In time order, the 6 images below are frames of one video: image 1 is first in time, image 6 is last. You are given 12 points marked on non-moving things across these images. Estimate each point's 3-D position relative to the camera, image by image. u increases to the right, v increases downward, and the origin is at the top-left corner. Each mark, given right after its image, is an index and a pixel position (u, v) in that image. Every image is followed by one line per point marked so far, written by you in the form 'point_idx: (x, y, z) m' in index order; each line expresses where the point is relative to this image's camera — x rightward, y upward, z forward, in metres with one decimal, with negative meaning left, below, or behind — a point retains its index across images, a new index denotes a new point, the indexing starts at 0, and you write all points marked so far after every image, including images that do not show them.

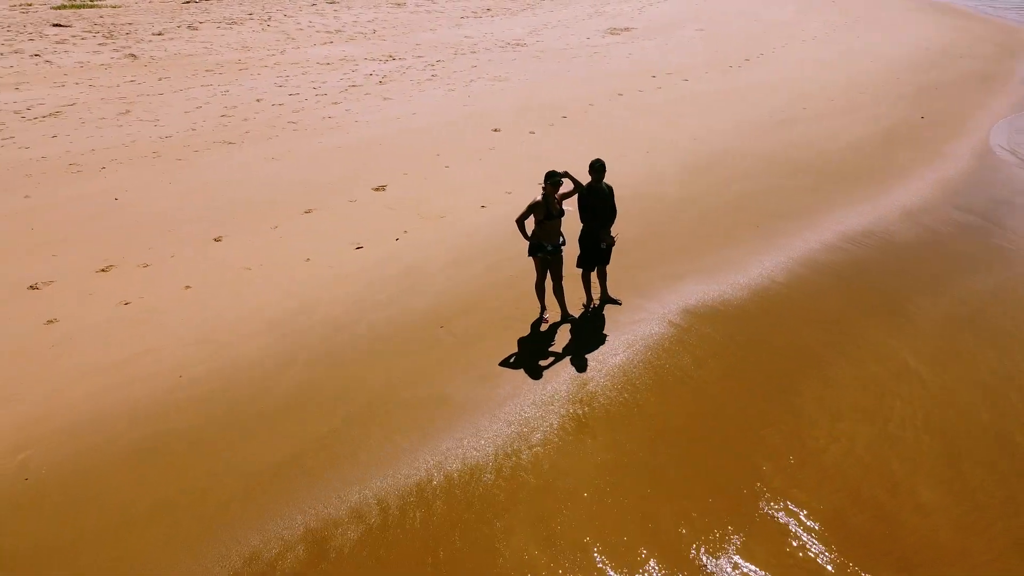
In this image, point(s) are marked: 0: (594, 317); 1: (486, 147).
0: (+0.5, -0.2, +4.9) m
1: (-0.3, +1.3, +7.8) m
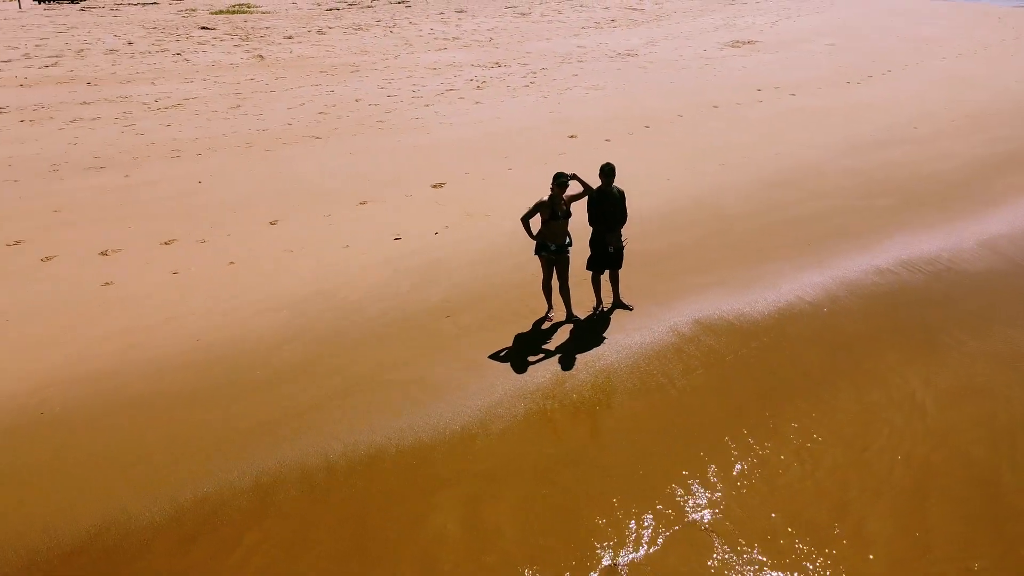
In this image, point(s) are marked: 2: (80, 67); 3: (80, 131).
0: (+0.5, -0.2, +4.9) m
1: (+0.4, +1.3, +7.9) m
2: (-5.4, +2.8, +10.2) m
3: (-4.2, +1.5, +7.8) m
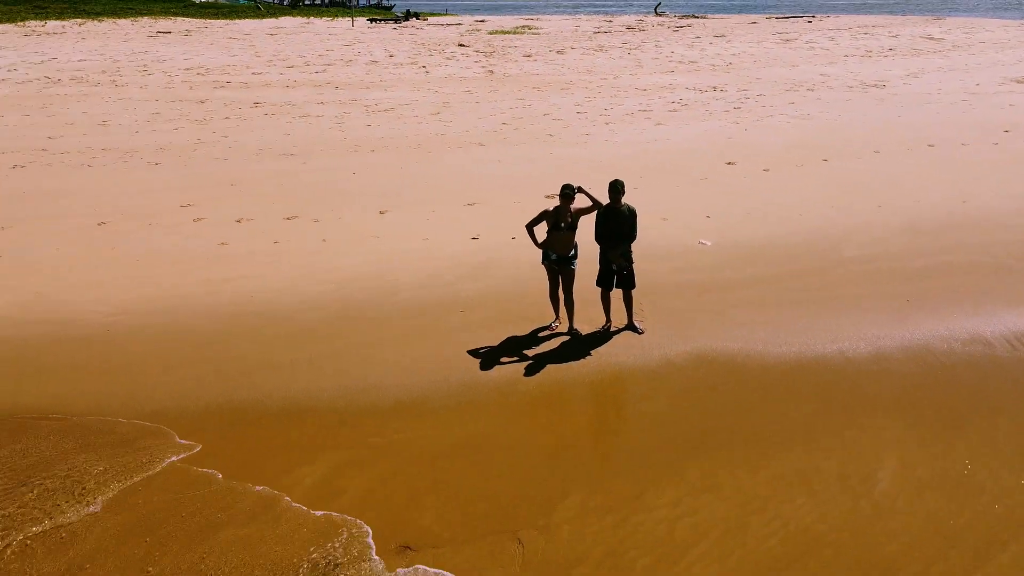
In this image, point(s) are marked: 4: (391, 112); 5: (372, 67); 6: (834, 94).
0: (+0.5, -0.3, +4.9) m
1: (+1.8, +1.0, +7.7) m
2: (-2.5, +3.2, +12.0) m
3: (-2.5, +1.9, +9.3) m
4: (-1.5, +2.2, +10.0) m
5: (-2.2, +3.4, +12.4) m
6: (+4.4, +2.7, +11.1) m
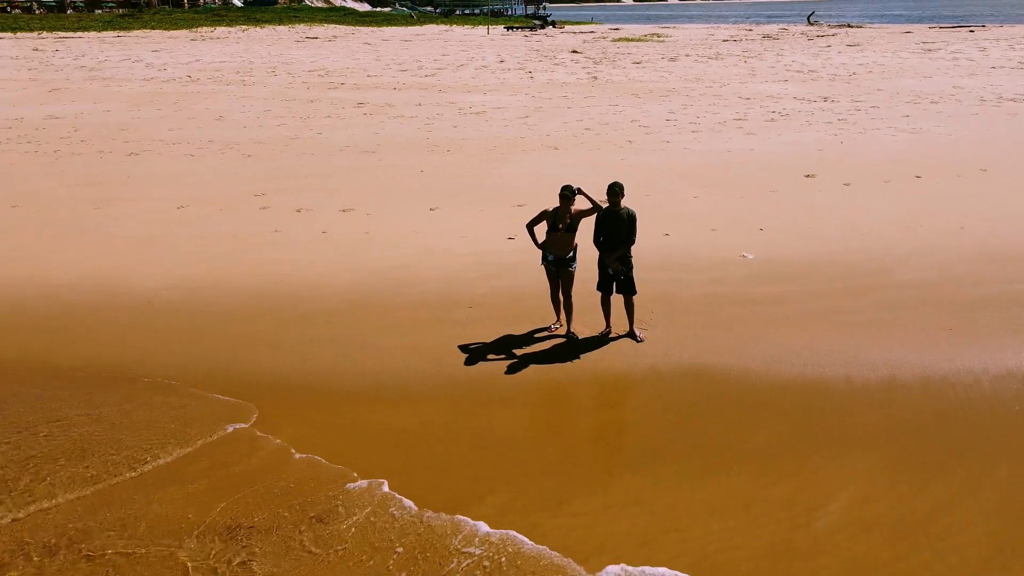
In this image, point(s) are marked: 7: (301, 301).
0: (+0.5, -0.3, +4.8) m
1: (+2.3, +0.9, +7.3) m
2: (-1.0, +3.2, +12.3) m
3: (-1.5, +2.0, +9.7) m
4: (-0.4, +2.2, +10.2) m
5: (-0.5, +3.4, +12.7) m
6: (+5.7, +2.3, +10.2) m
7: (-1.4, -0.1, +5.4) m
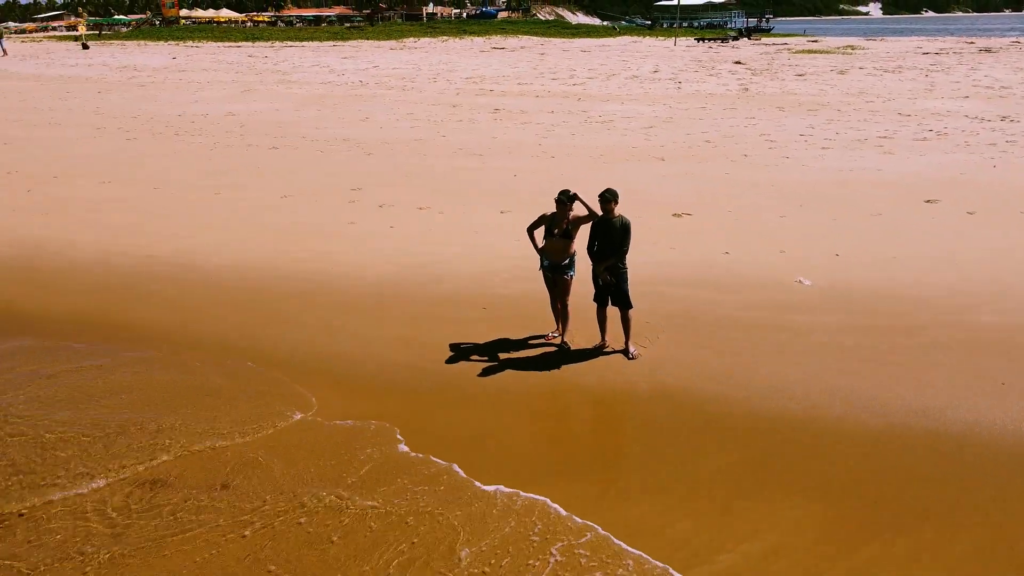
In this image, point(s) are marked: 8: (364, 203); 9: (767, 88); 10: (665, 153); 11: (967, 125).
0: (+0.4, -0.4, +4.6) m
1: (+2.9, +0.6, +6.6) m
2: (+1.3, +3.1, +12.3) m
3: (0.0, +1.9, +9.9) m
4: (+1.2, +2.0, +10.1) m
5: (+1.8, +3.2, +12.5) m
6: (+7.1, +1.6, +8.5) m
7: (-1.2, 0.0, +5.7) m
8: (-1.4, +0.8, +7.4) m
9: (+3.6, +2.8, +11.4) m
10: (+1.6, +1.4, +8.5) m
11: (+5.2, +1.8, +9.2) m
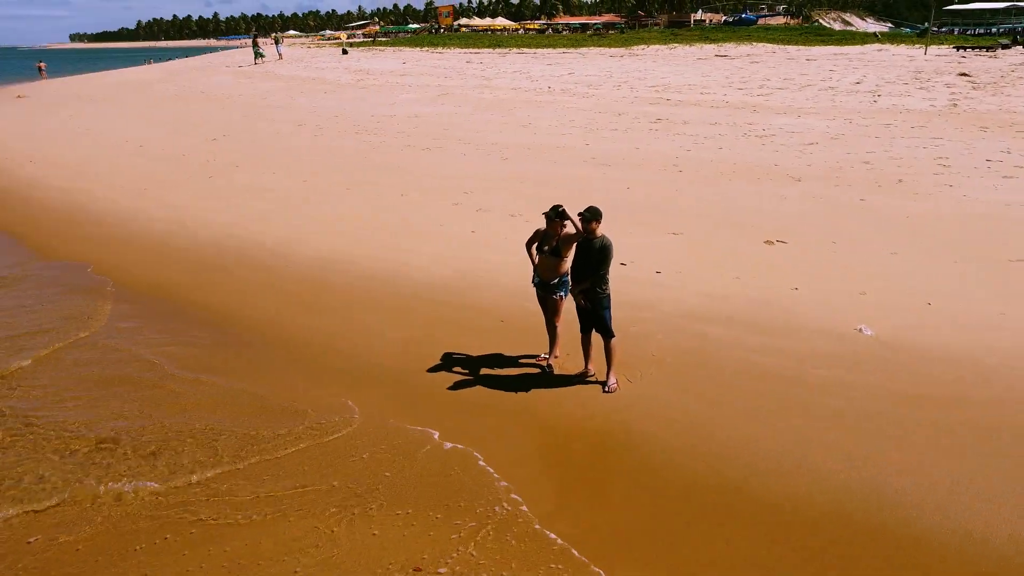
0: (+0.3, -0.5, +4.3) m
1: (+3.4, +0.2, +5.4) m
2: (+3.8, +2.7, +11.4) m
3: (+1.8, +1.7, +9.5) m
4: (+2.9, +1.7, +9.3) m
5: (+4.4, +2.8, +11.4) m
6: (+8.0, +0.8, +6.0) m
7: (-0.9, 0.0, +5.9) m
8: (-0.4, +0.7, +7.5) m
9: (+5.7, +2.2, +9.8) m
10: (+2.8, +1.1, +7.7) m
11: (+6.4, +1.2, +7.2) m
